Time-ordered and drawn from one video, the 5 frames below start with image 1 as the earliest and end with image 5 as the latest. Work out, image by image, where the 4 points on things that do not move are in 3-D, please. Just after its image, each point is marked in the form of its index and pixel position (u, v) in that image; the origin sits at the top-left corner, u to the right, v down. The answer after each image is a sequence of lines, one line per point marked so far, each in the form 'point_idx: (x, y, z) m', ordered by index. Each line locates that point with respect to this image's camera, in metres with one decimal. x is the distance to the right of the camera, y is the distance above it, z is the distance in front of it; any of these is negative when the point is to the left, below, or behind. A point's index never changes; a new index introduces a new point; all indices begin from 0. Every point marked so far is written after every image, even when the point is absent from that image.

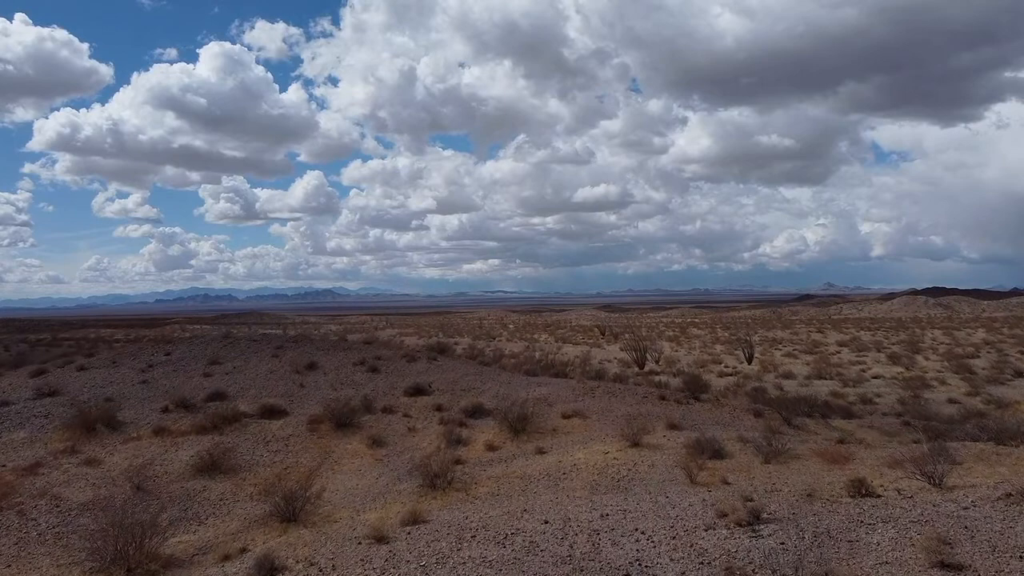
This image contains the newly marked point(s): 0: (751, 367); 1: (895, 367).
0: (+6.5, -2.2, +19.6) m
1: (+10.2, -2.1, +19.1) m
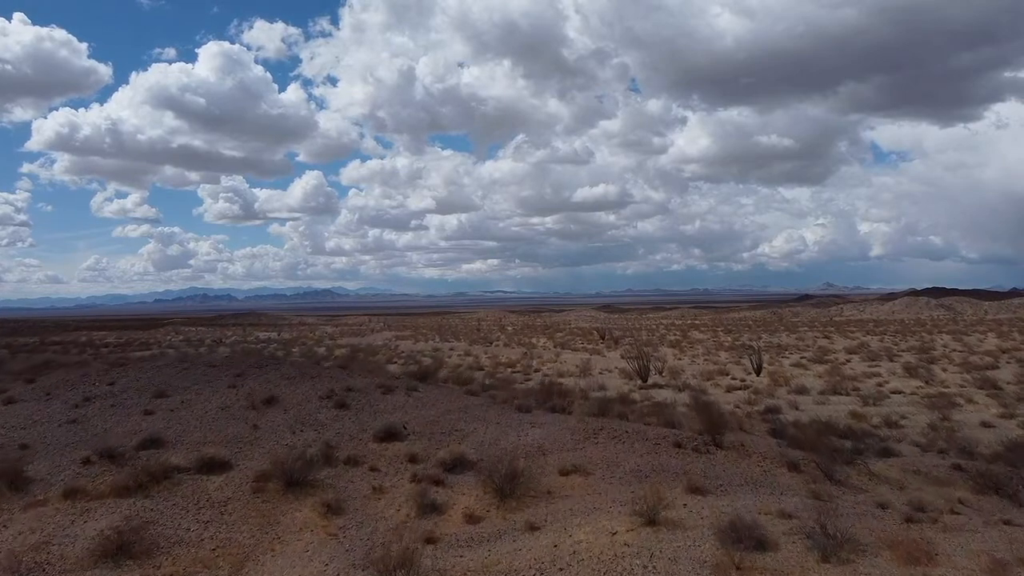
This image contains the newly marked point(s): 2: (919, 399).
0: (+6.4, -2.4, +18.5) m
1: (+10.1, -2.3, +18.0) m
2: (+8.2, -2.3, +14.5) m
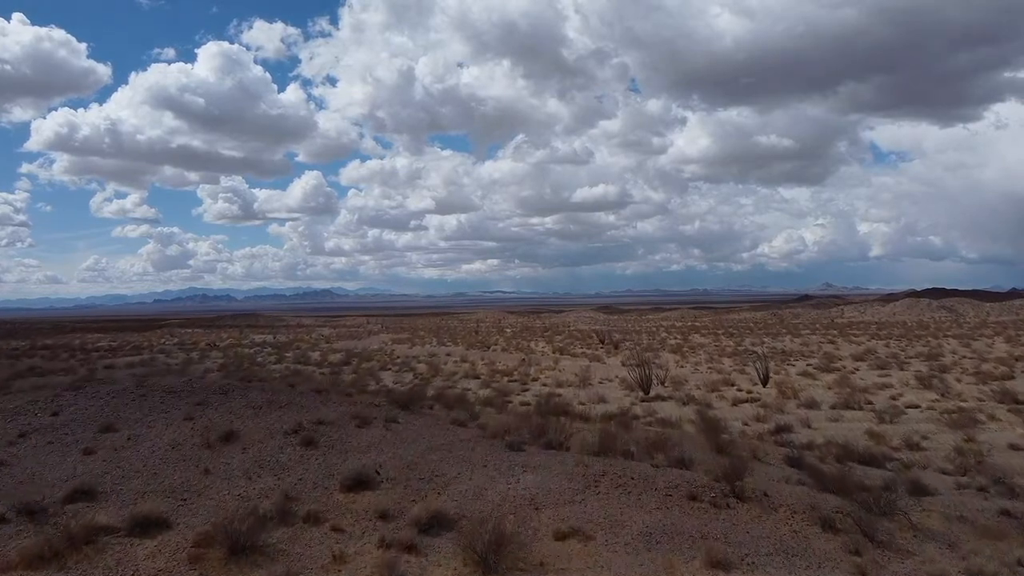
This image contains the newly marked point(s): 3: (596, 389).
0: (+6.3, -2.6, +17.7) m
1: (+10.0, -2.5, +17.2) m
2: (+8.1, -2.5, +13.7) m
3: (+2.3, -2.8, +20.0) m
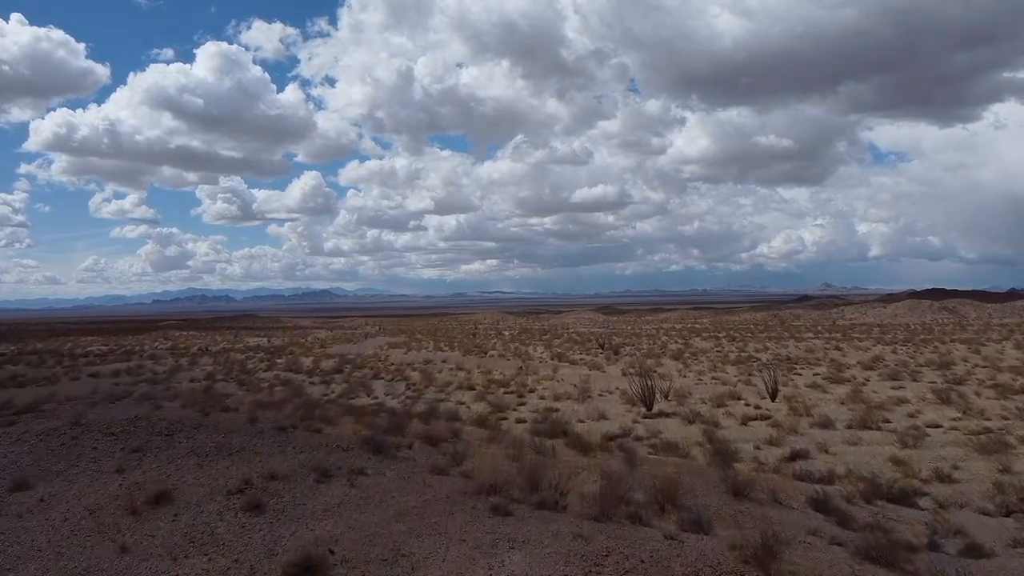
0: (+6.2, -2.8, +16.7) m
1: (+9.9, -2.8, +16.2) m
2: (+8.0, -2.7, +12.7) m
3: (+2.2, -3.0, +19.0) m
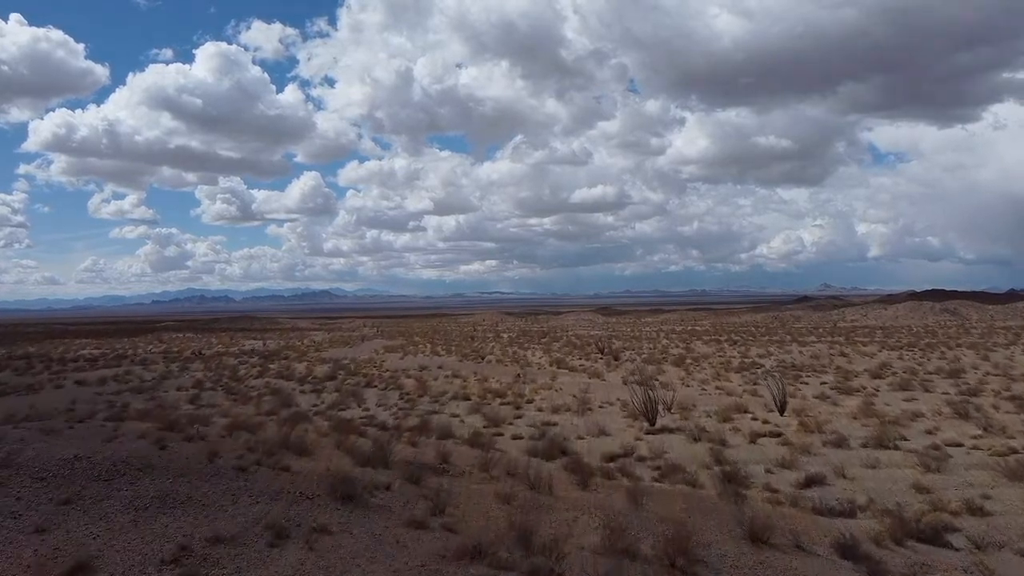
0: (+6.1, -3.0, +15.9) m
1: (+9.8, -3.0, +15.4) m
2: (+7.9, -2.9, +11.8) m
3: (+2.1, -3.2, +18.2) m
